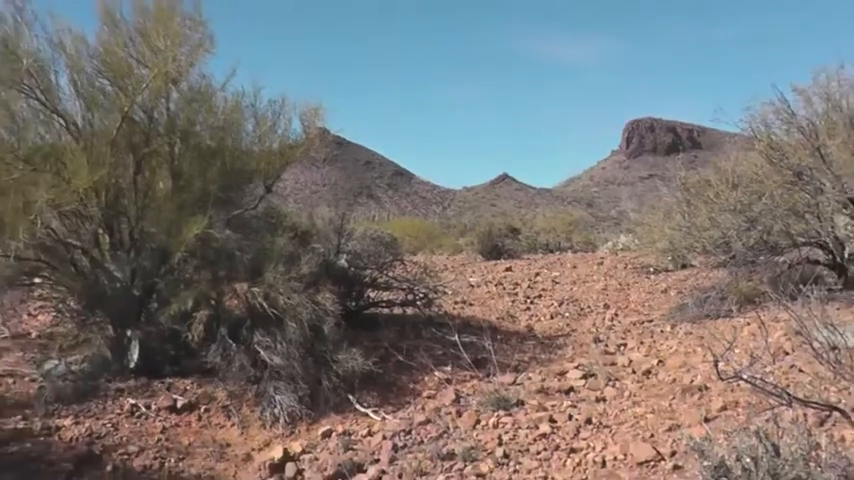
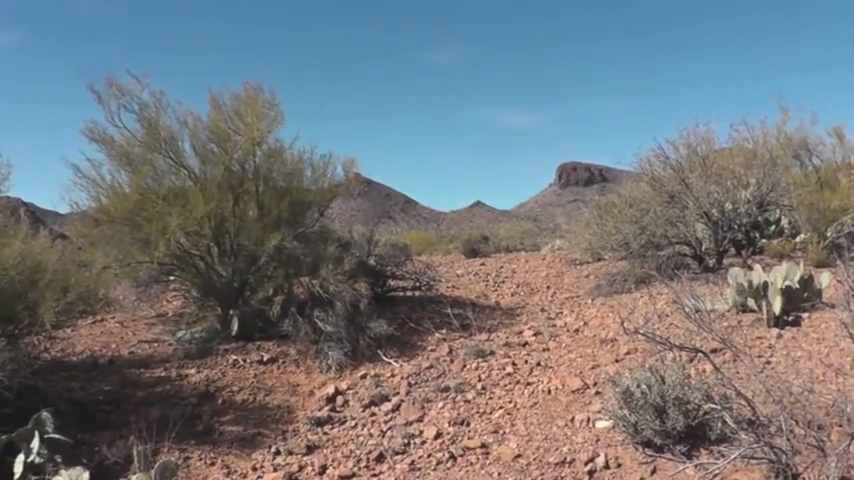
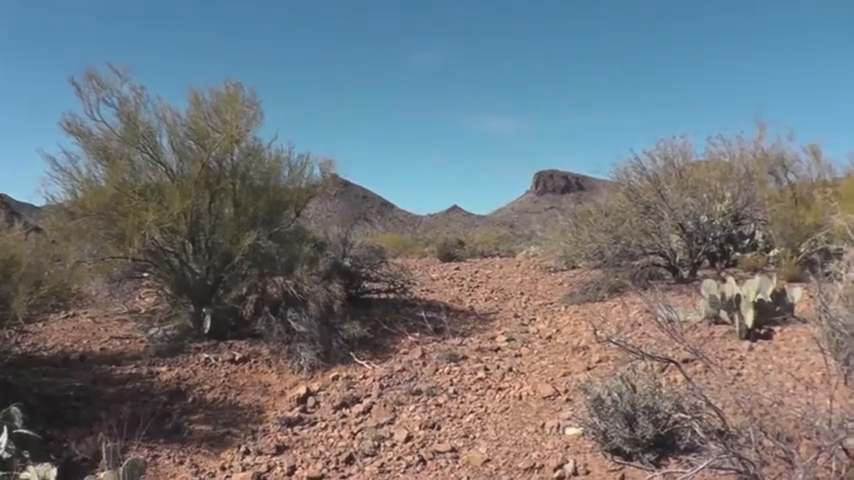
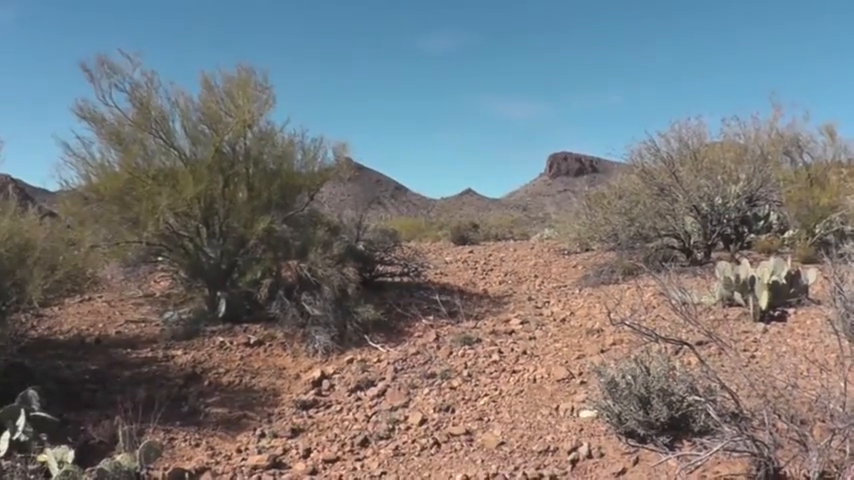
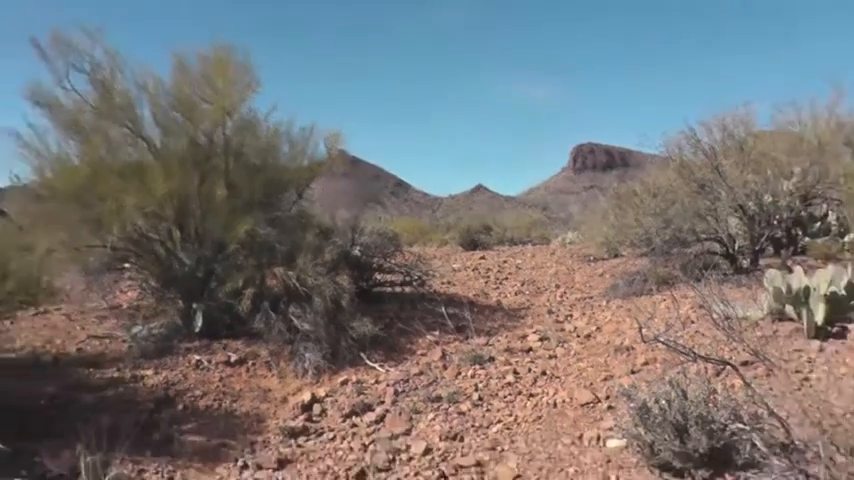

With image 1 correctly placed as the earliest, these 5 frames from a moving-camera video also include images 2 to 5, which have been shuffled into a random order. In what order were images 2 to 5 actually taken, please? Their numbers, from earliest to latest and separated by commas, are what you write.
5, 4, 2, 3
